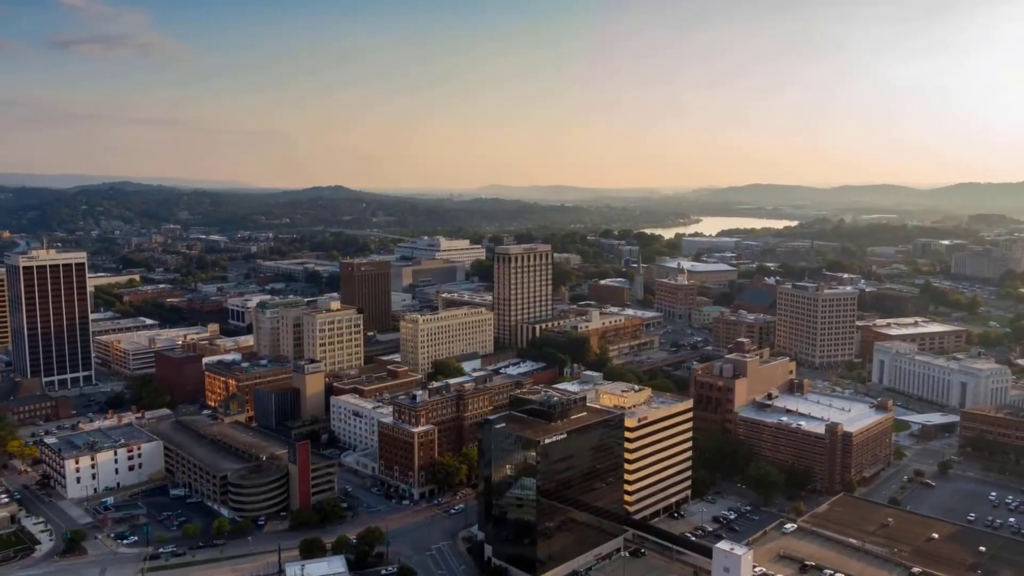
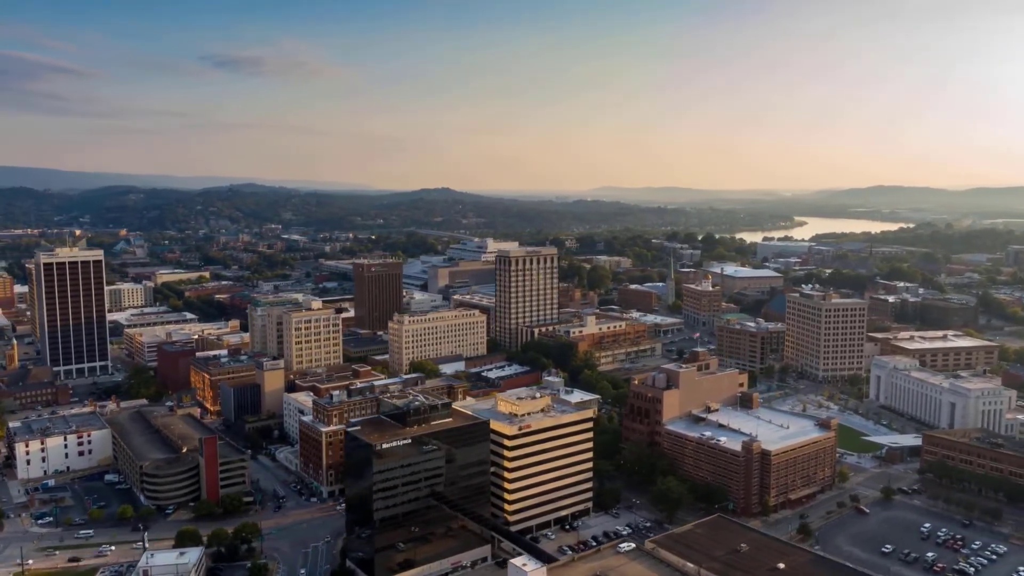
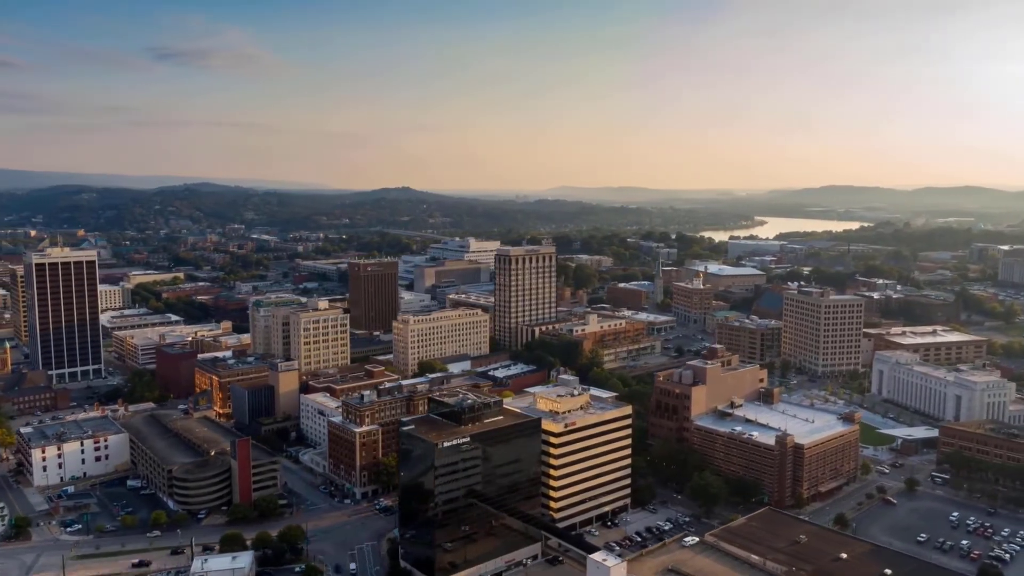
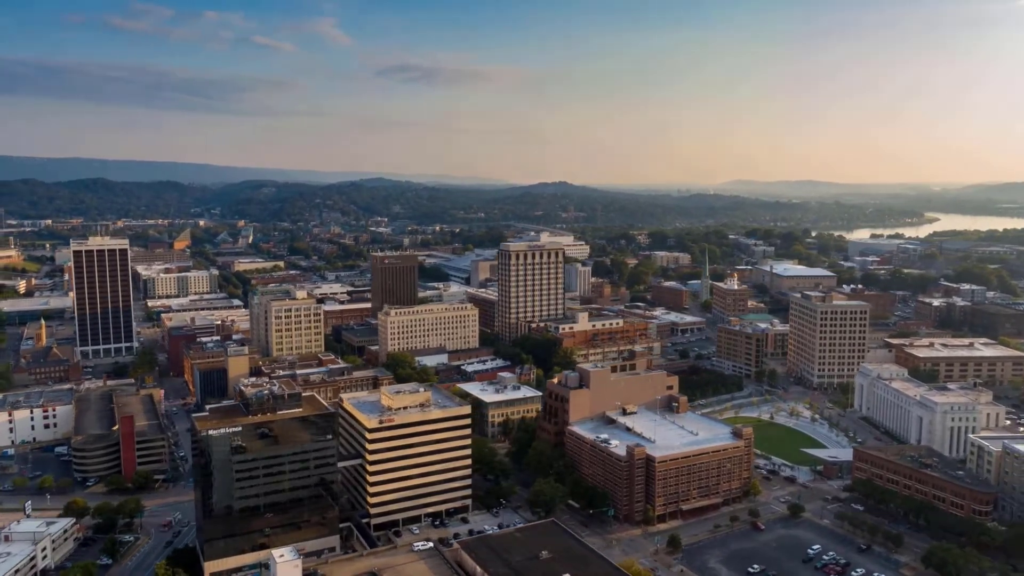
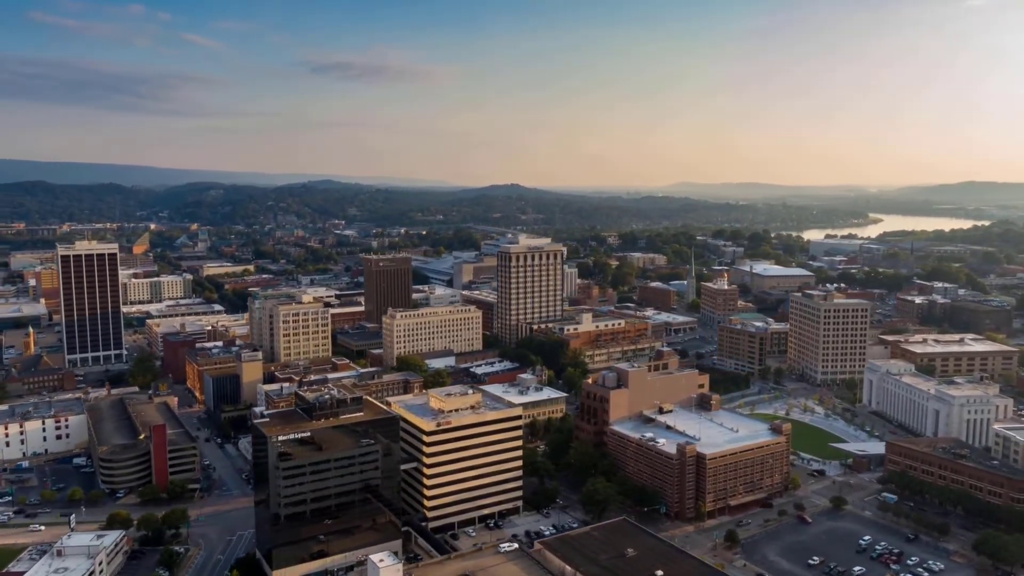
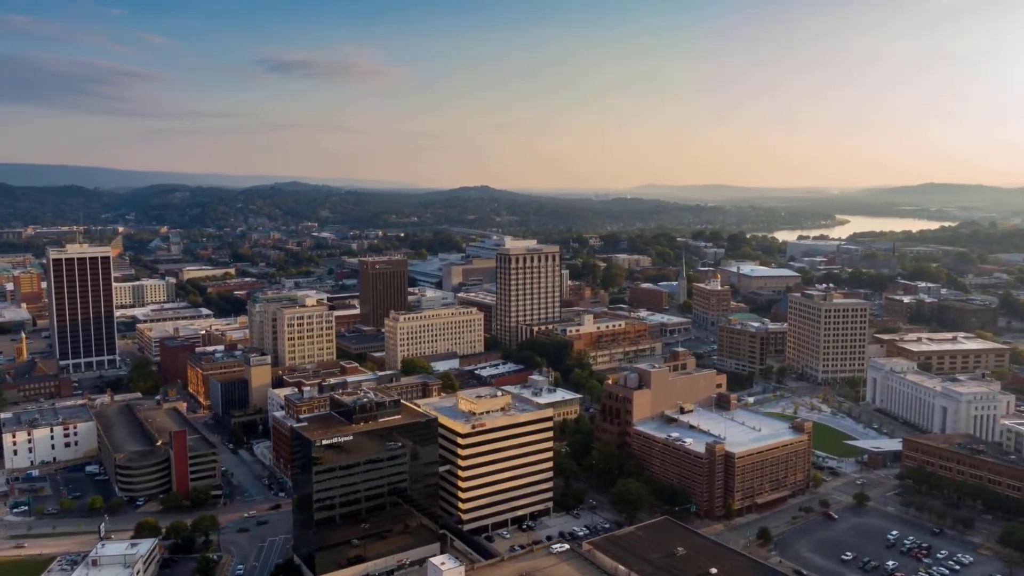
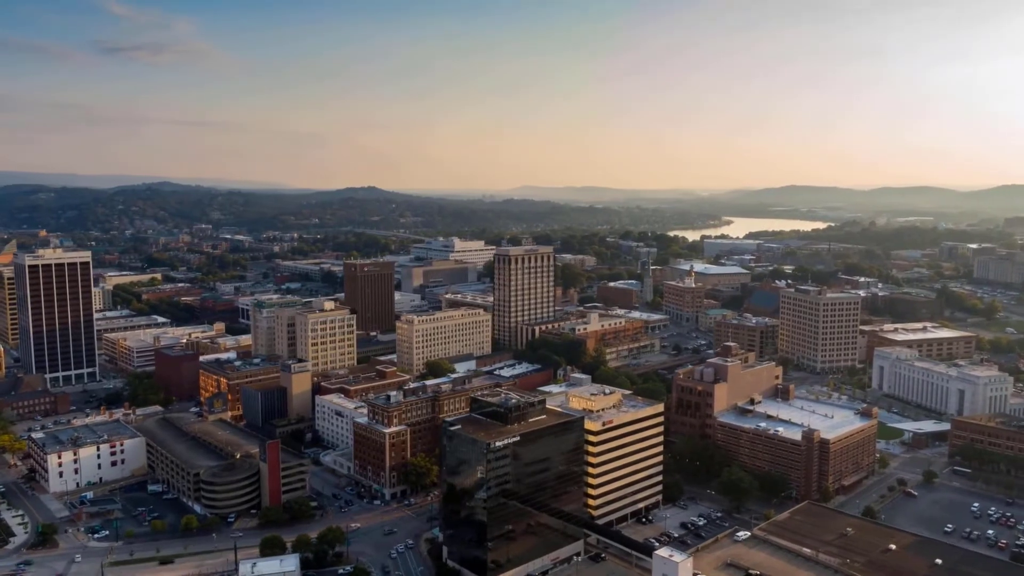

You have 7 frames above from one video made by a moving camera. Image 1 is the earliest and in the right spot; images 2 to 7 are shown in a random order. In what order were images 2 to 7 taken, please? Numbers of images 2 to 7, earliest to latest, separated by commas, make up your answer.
7, 3, 2, 6, 5, 4
